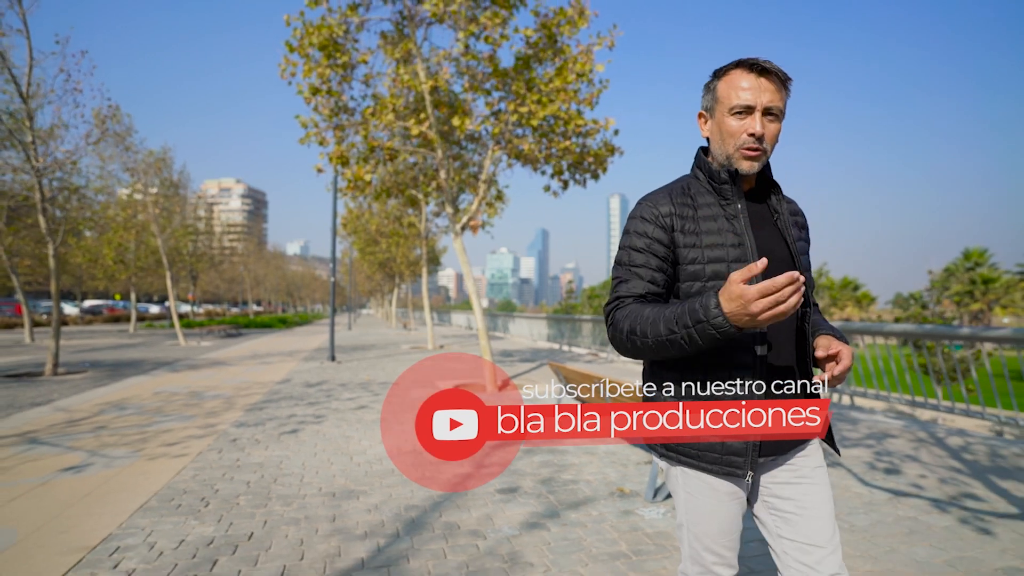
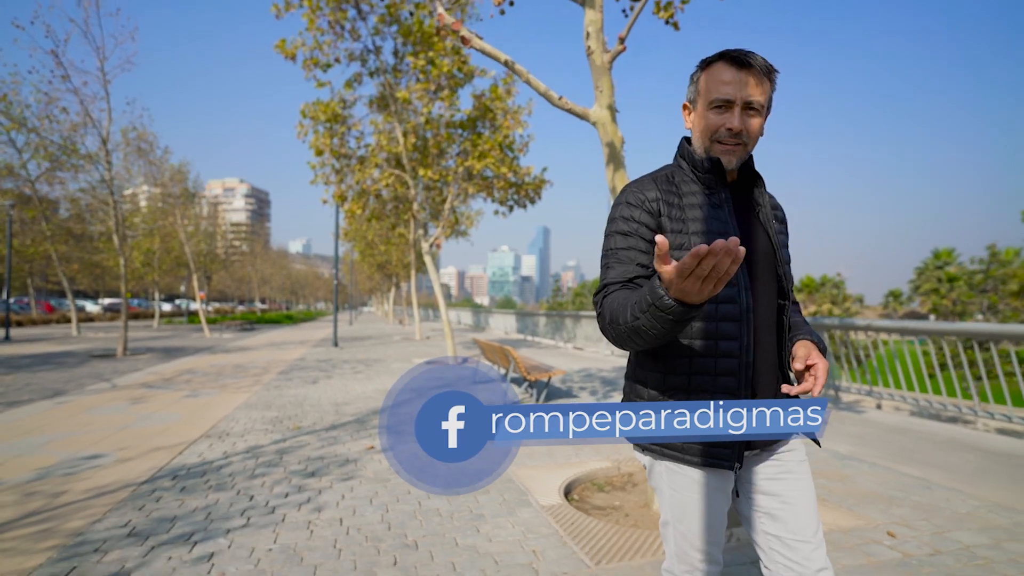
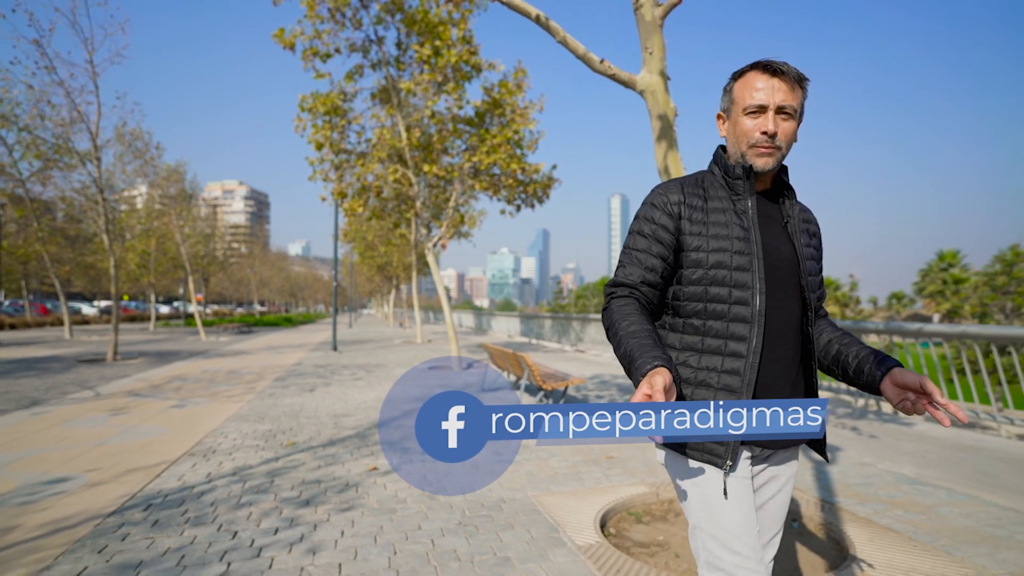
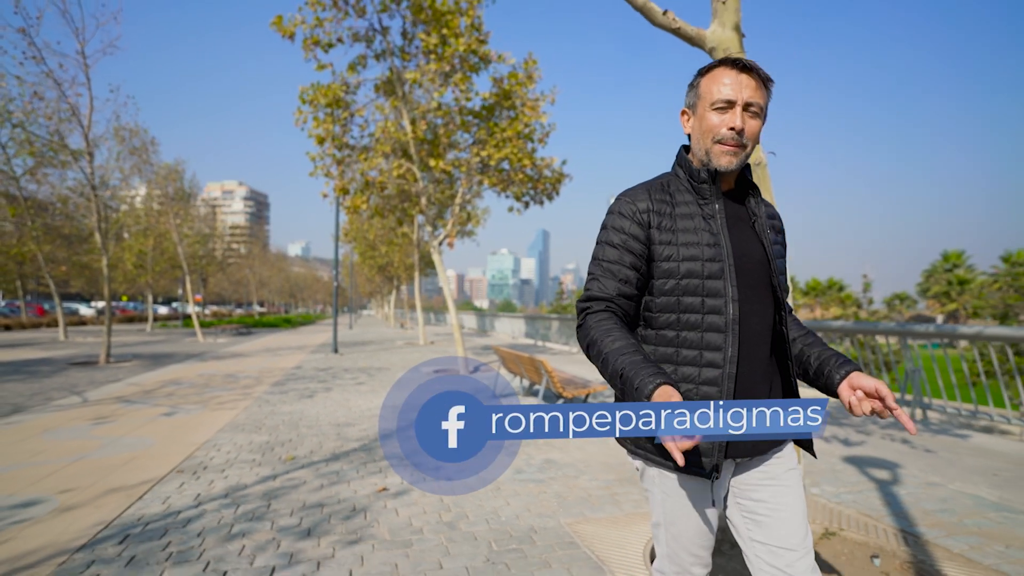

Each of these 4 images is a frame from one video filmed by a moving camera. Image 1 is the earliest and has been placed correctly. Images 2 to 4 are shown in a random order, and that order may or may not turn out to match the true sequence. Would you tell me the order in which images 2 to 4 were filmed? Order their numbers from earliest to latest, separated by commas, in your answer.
4, 3, 2
